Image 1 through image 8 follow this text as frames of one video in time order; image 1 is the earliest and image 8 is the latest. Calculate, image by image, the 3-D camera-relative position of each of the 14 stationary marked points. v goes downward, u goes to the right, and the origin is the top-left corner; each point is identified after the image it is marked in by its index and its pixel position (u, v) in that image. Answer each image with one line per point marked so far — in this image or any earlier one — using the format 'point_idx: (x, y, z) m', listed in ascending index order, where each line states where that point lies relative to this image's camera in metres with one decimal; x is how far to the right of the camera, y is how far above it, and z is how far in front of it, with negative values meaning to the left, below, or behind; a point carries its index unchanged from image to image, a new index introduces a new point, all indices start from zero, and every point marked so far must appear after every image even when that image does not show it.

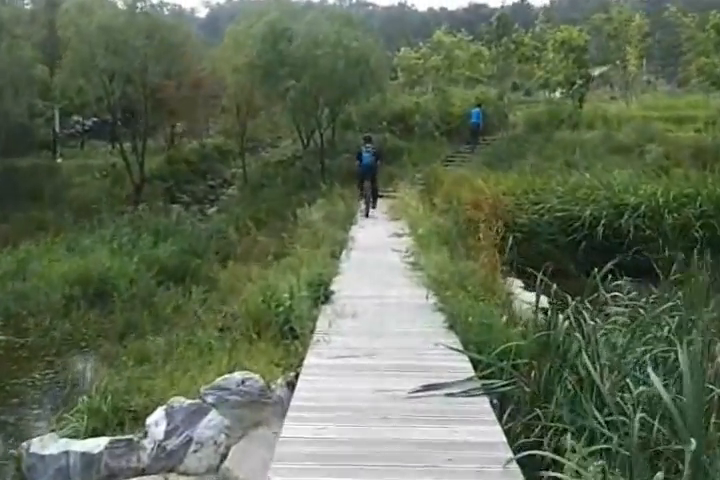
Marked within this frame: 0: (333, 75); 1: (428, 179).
0: (-0.8, +4.6, +18.9) m
1: (+1.5, +1.4, +15.2) m
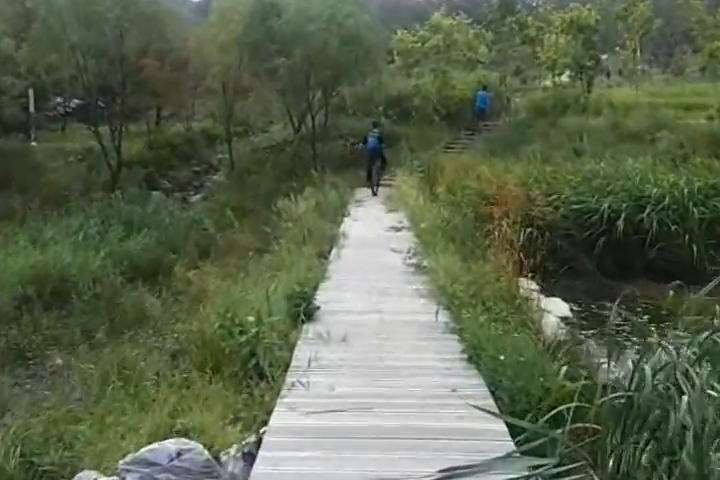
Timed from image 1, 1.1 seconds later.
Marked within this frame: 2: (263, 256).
0: (-0.9, +4.8, +17.5) m
1: (+1.3, +1.5, +13.9) m
2: (-1.2, -0.2, +9.0) m
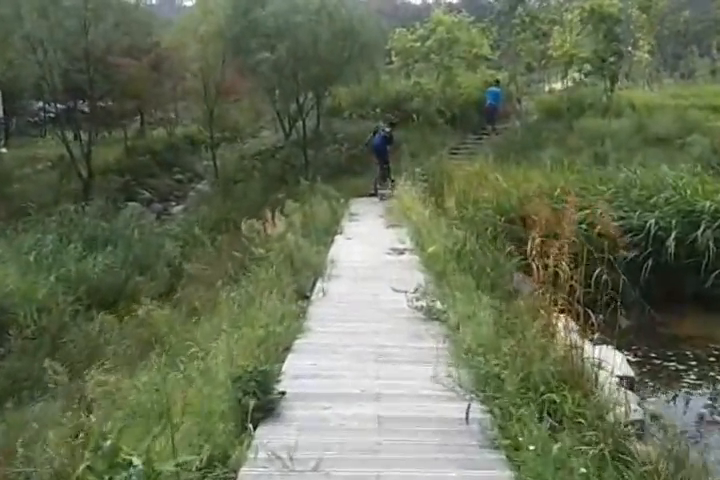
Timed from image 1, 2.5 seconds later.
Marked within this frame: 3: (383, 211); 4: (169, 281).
0: (-1.0, +4.4, +15.8) m
1: (+1.2, +1.2, +12.2) m
2: (-1.3, -0.5, +7.3) m
3: (+0.4, +0.5, +11.7) m
4: (-2.9, -0.6, +10.7) m
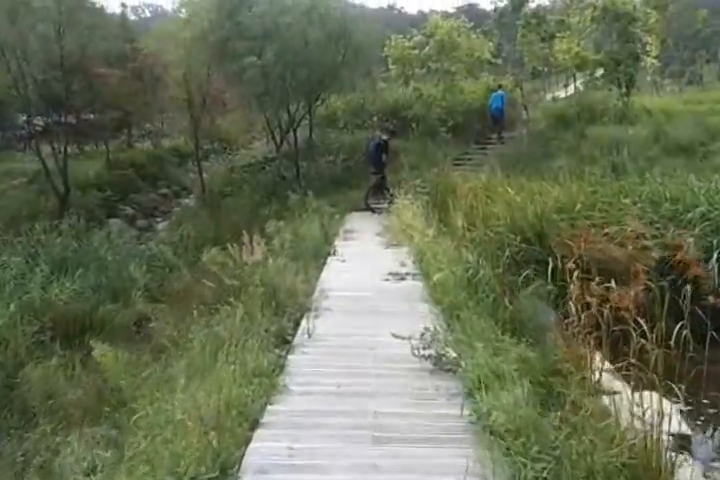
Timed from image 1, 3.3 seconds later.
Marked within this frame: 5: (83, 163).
0: (-1.1, +4.0, +14.8) m
1: (+1.2, +0.9, +11.1) m
2: (-1.4, -0.7, +6.2) m
3: (+0.3, +0.2, +10.7) m
4: (-2.9, -0.9, +9.6) m
5: (-7.5, +2.1, +19.0) m
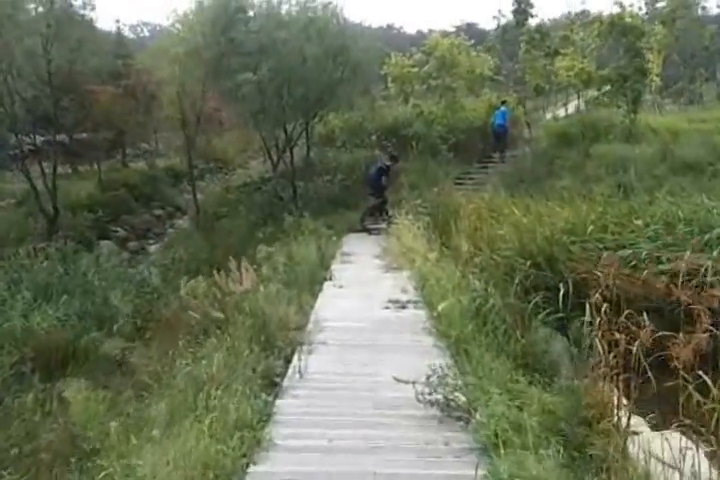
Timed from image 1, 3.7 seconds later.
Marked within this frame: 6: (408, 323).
0: (-1.1, +3.6, +14.4) m
1: (+1.2, +0.5, +10.7) m
2: (-1.4, -1.0, +5.7) m
3: (+0.3, -0.2, +10.2) m
4: (-3.0, -1.2, +9.1) m
5: (-7.5, +1.5, +18.5) m
6: (+0.4, -0.7, +5.9) m
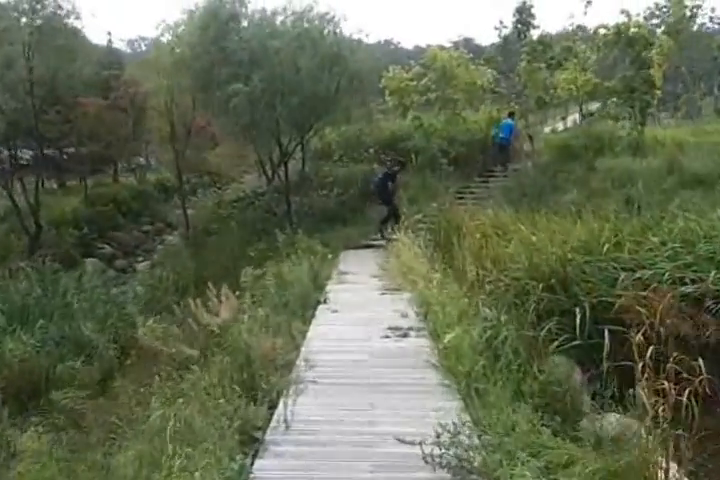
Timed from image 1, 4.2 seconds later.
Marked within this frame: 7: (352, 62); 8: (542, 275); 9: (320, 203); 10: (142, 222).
0: (-1.2, +3.2, +13.9) m
1: (+1.1, +0.3, +10.1) m
2: (-1.4, -1.1, +5.0) m
3: (+0.2, -0.4, +9.6) m
4: (-3.0, -1.5, +8.4) m
5: (-7.6, +1.0, +17.9) m
6: (+0.4, -0.9, +5.3) m
7: (-0.2, +3.8, +14.9) m
8: (+1.7, -0.3, +6.5) m
9: (-0.8, +0.8, +15.0) m
10: (-5.4, +0.5, +17.4) m
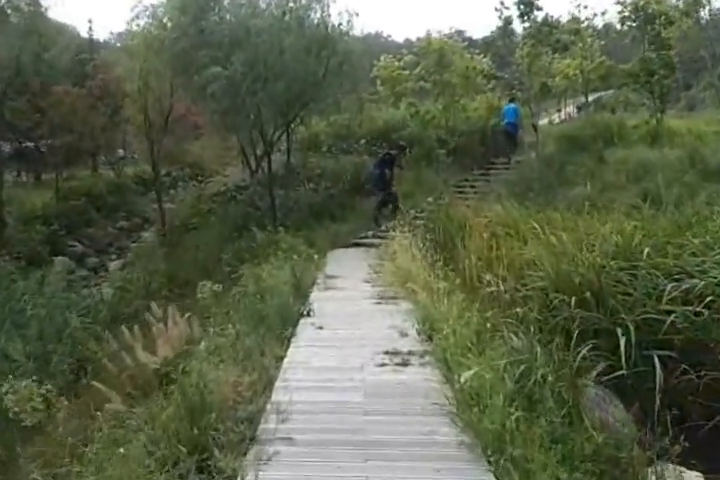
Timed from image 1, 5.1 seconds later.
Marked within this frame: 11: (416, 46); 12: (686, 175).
0: (-1.4, +3.3, +12.6) m
1: (+1.0, +0.3, +8.9) m
2: (-1.4, -1.2, +3.8) m
3: (+0.1, -0.4, +8.4) m
4: (-3.1, -1.5, +7.2) m
5: (-7.8, +1.1, +16.6) m
6: (+0.3, -0.9, +4.1) m
7: (-0.4, +3.8, +13.7) m
8: (+1.6, -0.3, +5.3) m
9: (-1.0, +0.8, +13.8) m
10: (-5.6, +0.5, +16.2) m
11: (+1.6, +5.5, +19.8) m
12: (+5.4, +1.1, +11.5) m
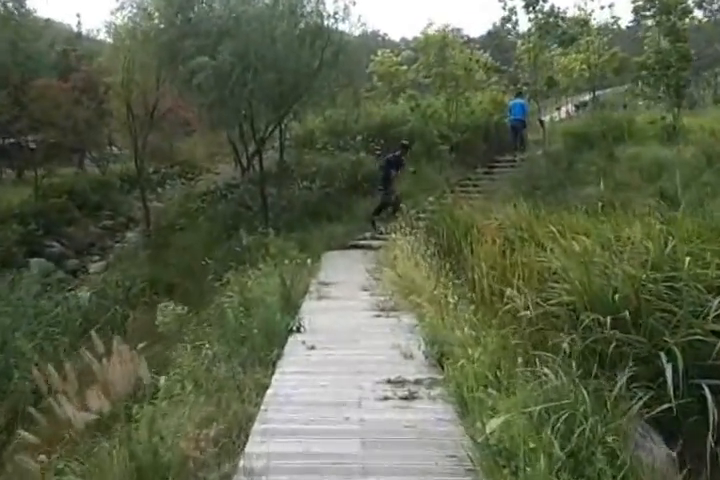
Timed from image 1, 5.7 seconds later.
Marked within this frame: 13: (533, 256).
0: (-1.4, +3.2, +11.8) m
1: (+0.9, +0.2, +8.1) m
2: (-1.5, -1.2, +3.0) m
3: (+0.1, -0.5, +7.6) m
4: (-3.1, -1.5, +6.4) m
5: (-7.9, +1.1, +15.8) m
6: (+0.3, -1.0, +3.3) m
7: (-0.4, +3.8, +12.9) m
8: (+1.6, -0.4, +4.5) m
9: (-1.1, +0.8, +13.0) m
10: (-5.7, +0.5, +15.3) m
11: (+1.5, +5.5, +19.0) m
12: (+5.3, +1.0, +10.8) m
13: (+1.3, -0.1, +5.3) m
